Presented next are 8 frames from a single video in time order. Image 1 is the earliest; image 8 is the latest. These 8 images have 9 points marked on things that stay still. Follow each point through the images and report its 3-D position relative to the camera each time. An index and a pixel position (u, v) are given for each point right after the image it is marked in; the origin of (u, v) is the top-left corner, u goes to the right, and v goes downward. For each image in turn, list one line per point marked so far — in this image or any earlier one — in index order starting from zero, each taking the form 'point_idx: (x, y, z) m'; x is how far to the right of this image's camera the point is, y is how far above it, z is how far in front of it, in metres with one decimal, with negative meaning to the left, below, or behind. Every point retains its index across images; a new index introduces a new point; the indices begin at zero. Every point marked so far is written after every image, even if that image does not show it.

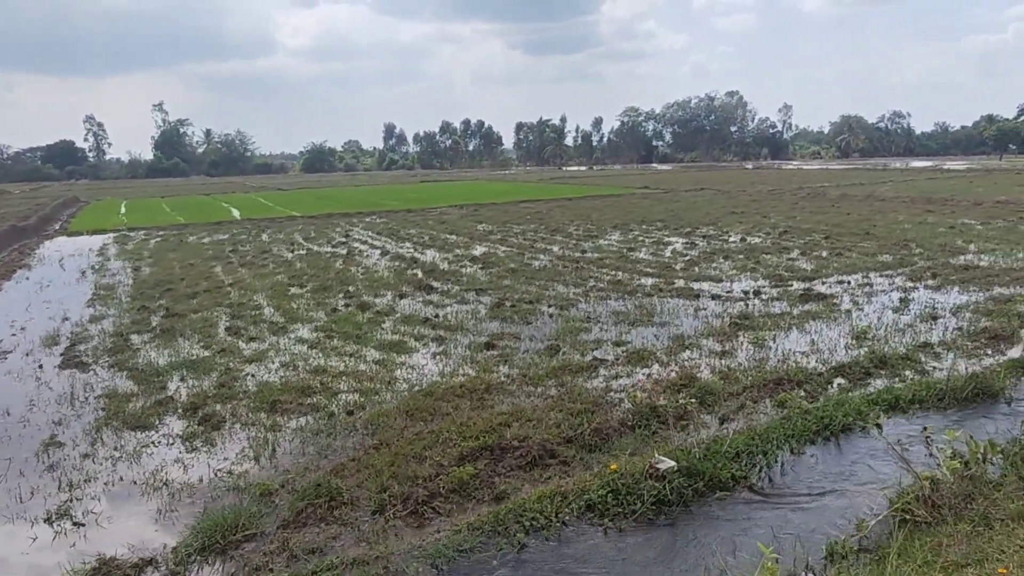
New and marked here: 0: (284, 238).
0: (-5.4, +1.2, +18.1) m
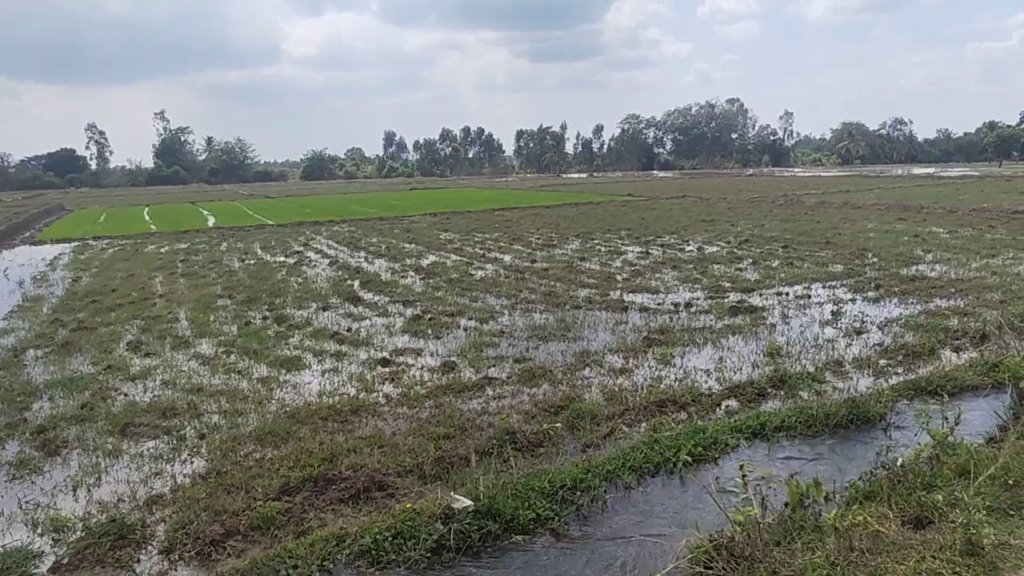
0: (-6.3, +0.9, +17.8) m
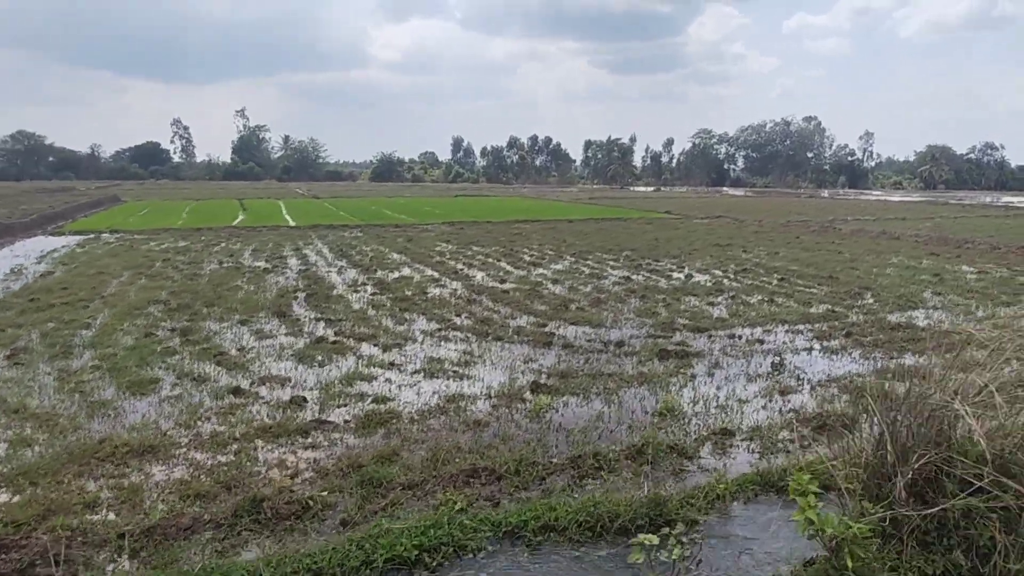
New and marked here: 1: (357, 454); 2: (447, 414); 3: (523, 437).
0: (-6.4, +0.9, +17.6) m
1: (-1.1, -1.1, +5.3) m
2: (-0.5, -1.0, +6.1) m
3: (+0.1, -1.1, +5.6) m
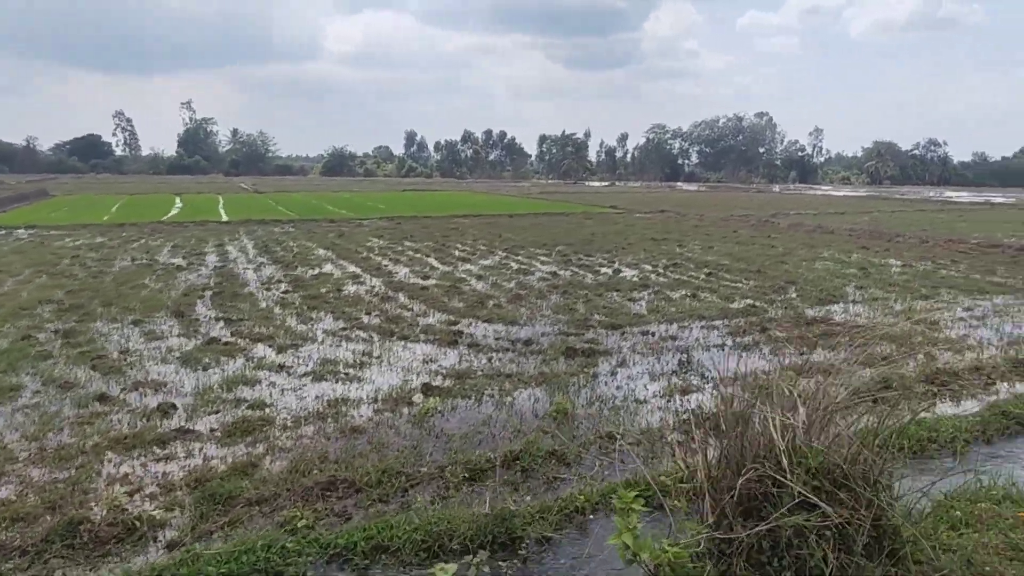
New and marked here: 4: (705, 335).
0: (-7.9, +0.9, +16.8) m
1: (-1.9, -1.1, +4.9) m
2: (-1.4, -1.0, +5.8) m
3: (-0.8, -1.1, +5.3) m
4: (+2.2, -0.5, +8.7) m
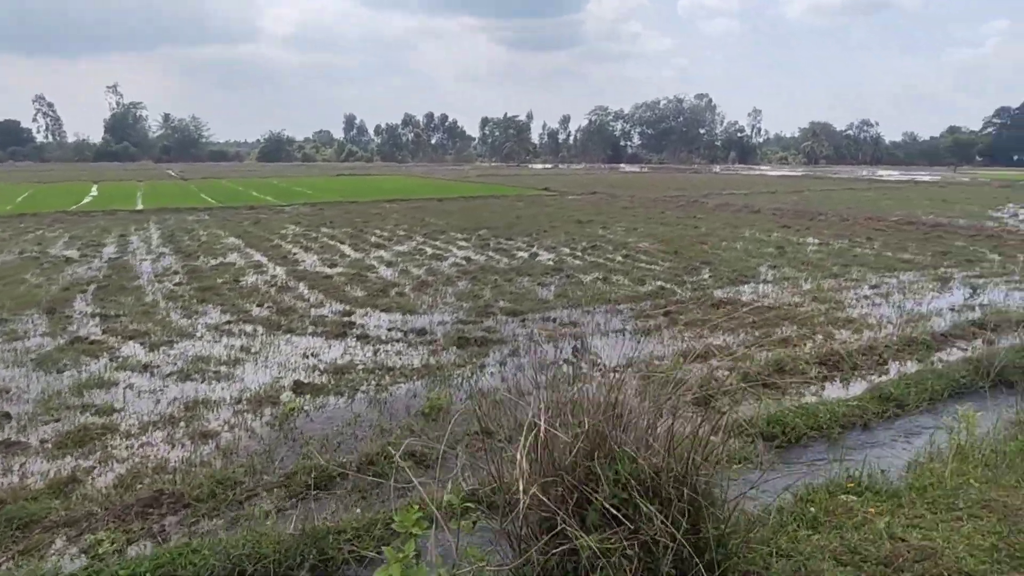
0: (-9.6, +1.1, +15.9) m
1: (-2.7, -1.1, +4.4) m
2: (-2.3, -0.9, +5.3) m
3: (-1.7, -1.0, +4.9) m
4: (+1.0, -0.3, +8.4) m
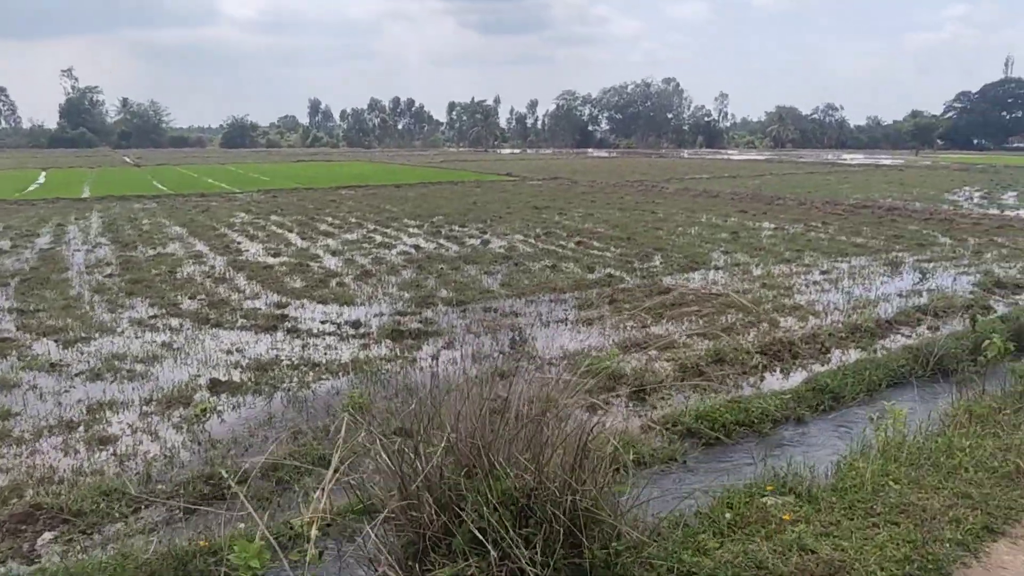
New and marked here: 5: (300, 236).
0: (-10.6, +1.2, +15.2) m
1: (-3.2, -1.1, +4.0) m
2: (-2.8, -0.9, +5.0) m
3: (-2.2, -1.0, +4.6) m
4: (+0.4, -0.2, +8.2) m
5: (-3.9, +1.0, +14.1) m
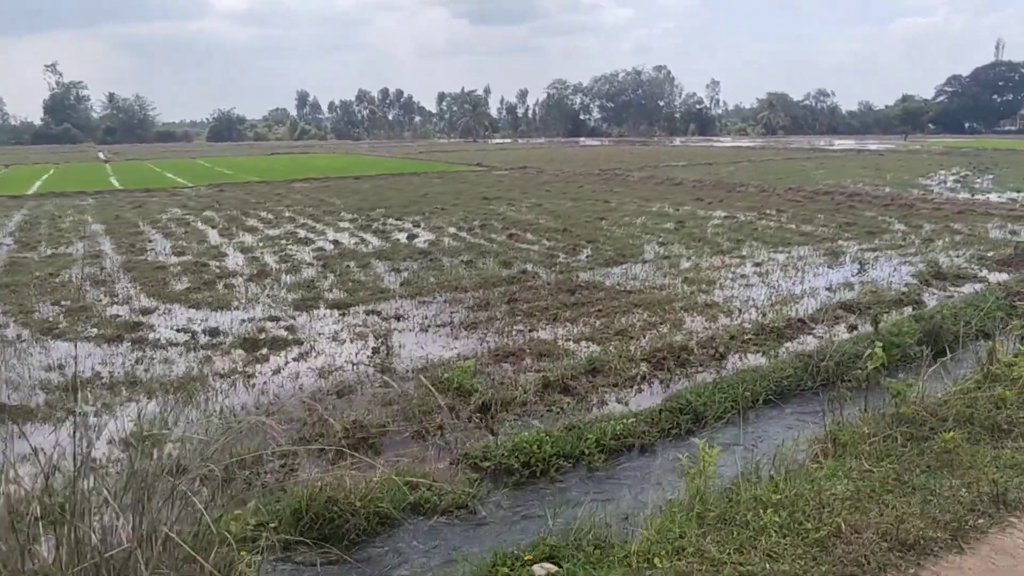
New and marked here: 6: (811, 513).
0: (-11.7, +1.1, +14.4) m
1: (-4.3, -1.2, +3.3) m
2: (-3.9, -1.0, +4.2) m
3: (-3.2, -1.1, +3.8) m
4: (-0.7, -0.2, +7.4) m
5: (-5.0, +1.0, +13.3) m
6: (+1.1, -0.8, +2.7) m
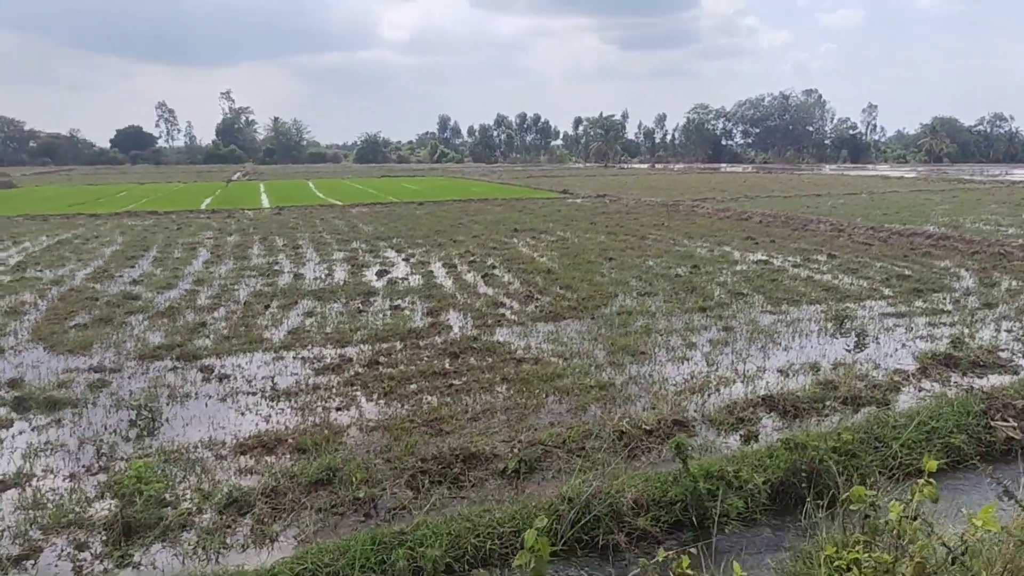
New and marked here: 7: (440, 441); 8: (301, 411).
0: (-11.4, +0.9, +15.1) m
1: (-6.2, -1.4, +2.8) m
2: (-5.7, -1.2, +3.6) m
3: (-5.1, -1.3, +3.1) m
4: (-1.9, -0.7, +6.3) m
5: (-5.0, +0.5, +12.9) m
6: (-1.0, -1.2, +1.3) m
7: (-0.4, -0.9, +4.7) m
8: (-1.4, -0.9, +5.3) m
